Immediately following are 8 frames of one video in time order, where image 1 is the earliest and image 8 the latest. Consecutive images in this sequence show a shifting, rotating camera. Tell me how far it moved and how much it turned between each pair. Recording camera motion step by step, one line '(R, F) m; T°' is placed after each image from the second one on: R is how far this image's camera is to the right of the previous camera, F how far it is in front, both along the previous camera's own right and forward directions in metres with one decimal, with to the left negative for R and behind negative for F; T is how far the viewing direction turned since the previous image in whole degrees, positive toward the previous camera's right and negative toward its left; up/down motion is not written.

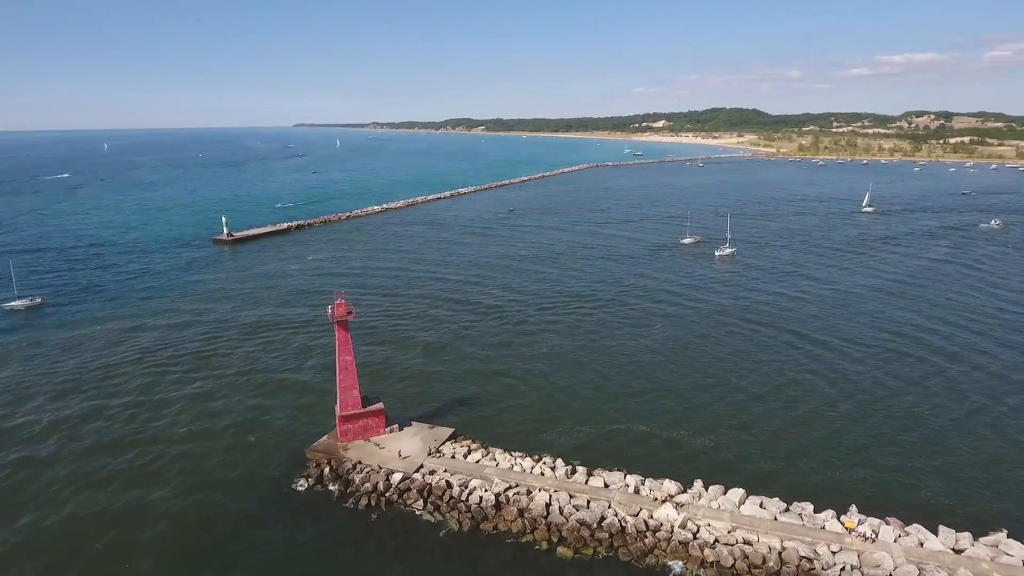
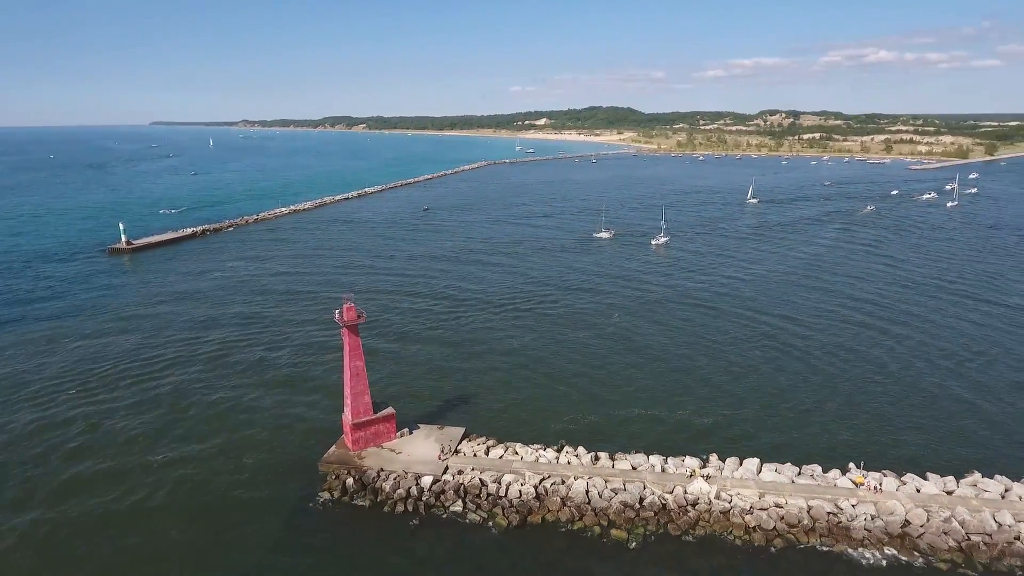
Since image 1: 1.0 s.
(-4.5, +0.3) m; +10°
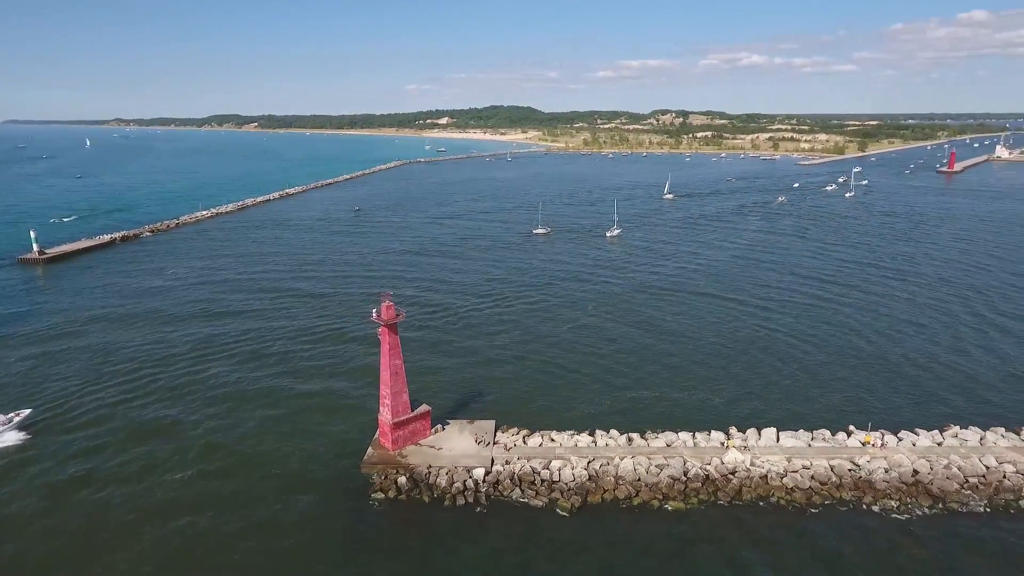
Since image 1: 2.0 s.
(-4.6, -0.2) m; +9°
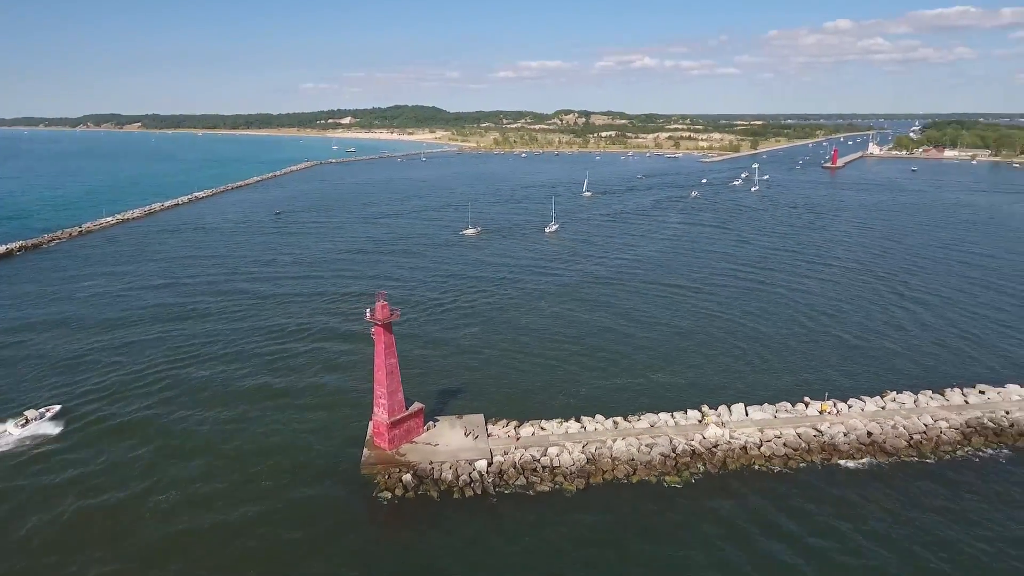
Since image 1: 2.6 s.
(-2.9, -0.3) m; +8°
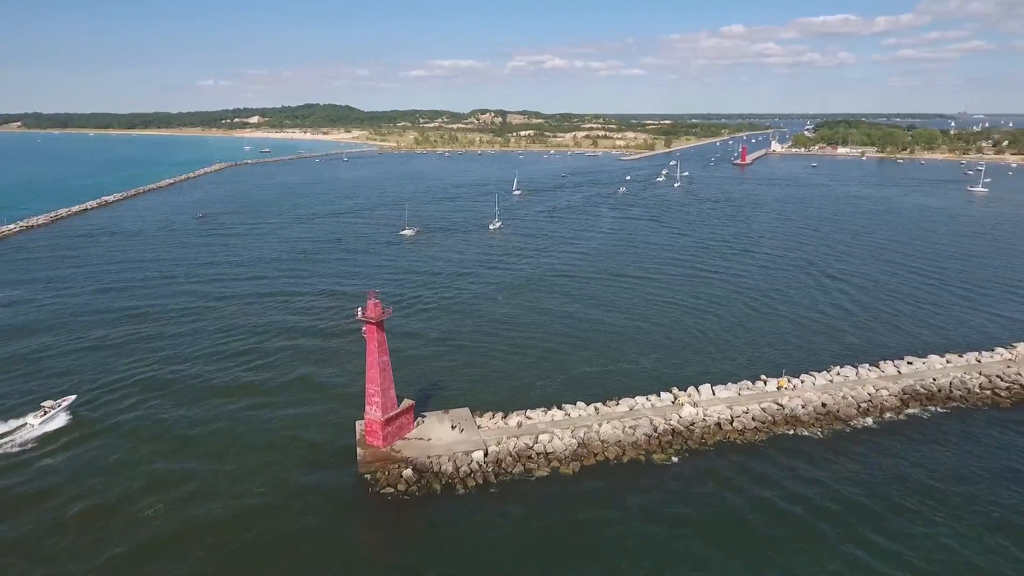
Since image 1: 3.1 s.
(-2.4, -0.5) m; +7°
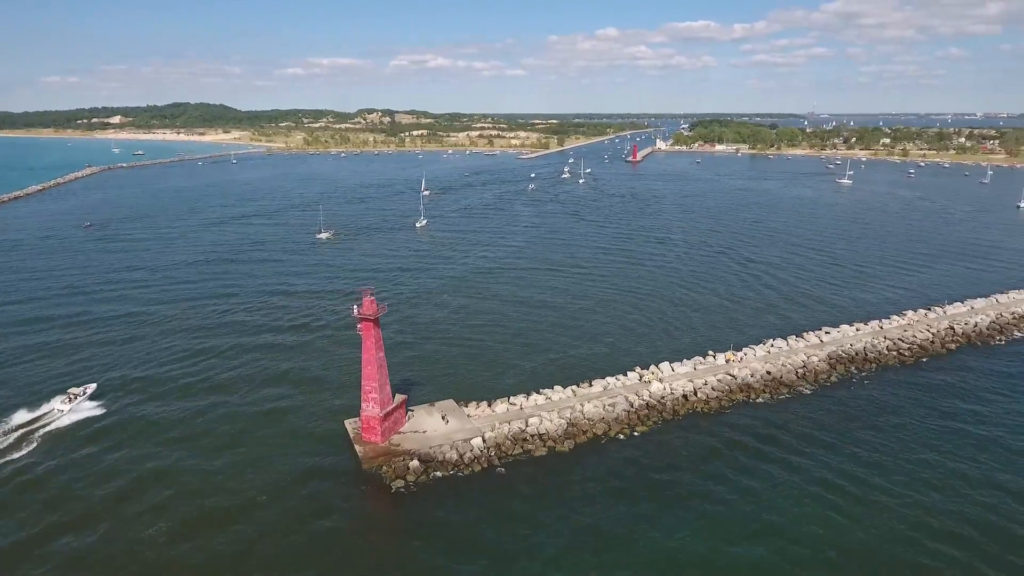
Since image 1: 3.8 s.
(-3.5, -0.7) m; +10°
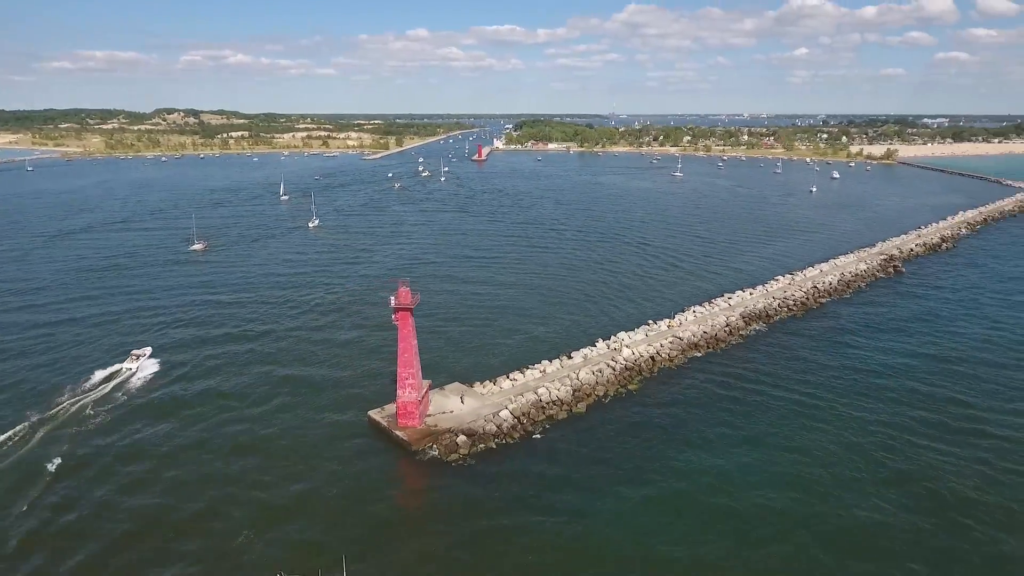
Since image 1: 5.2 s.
(-7.1, -1.2) m; +15°
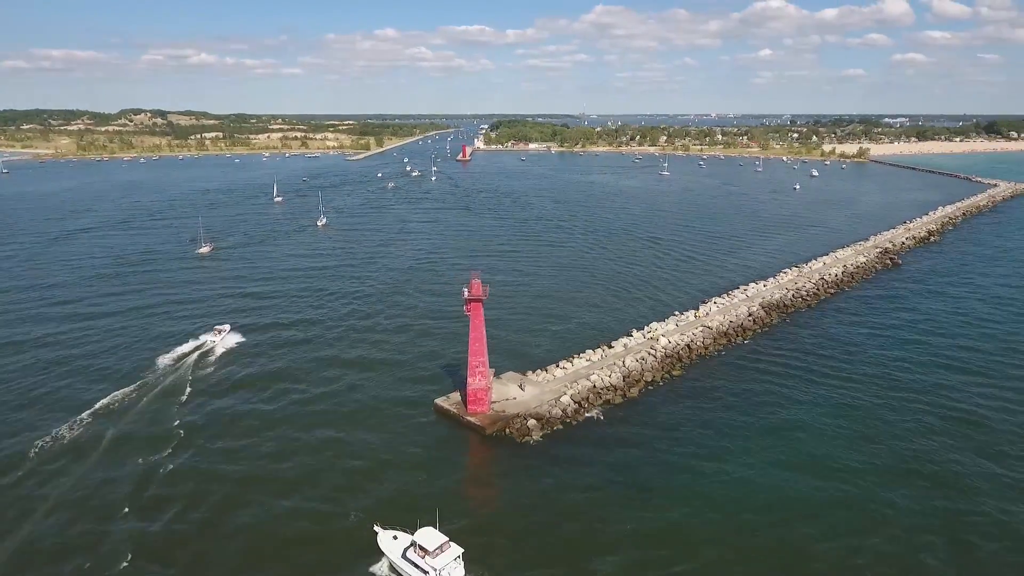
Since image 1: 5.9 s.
(-3.5, -1.1) m; +2°
